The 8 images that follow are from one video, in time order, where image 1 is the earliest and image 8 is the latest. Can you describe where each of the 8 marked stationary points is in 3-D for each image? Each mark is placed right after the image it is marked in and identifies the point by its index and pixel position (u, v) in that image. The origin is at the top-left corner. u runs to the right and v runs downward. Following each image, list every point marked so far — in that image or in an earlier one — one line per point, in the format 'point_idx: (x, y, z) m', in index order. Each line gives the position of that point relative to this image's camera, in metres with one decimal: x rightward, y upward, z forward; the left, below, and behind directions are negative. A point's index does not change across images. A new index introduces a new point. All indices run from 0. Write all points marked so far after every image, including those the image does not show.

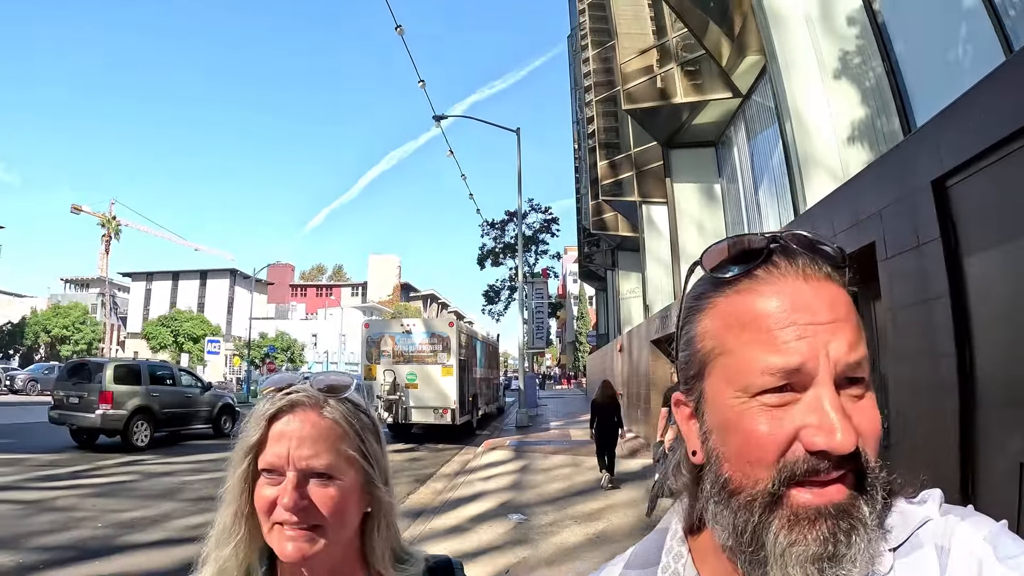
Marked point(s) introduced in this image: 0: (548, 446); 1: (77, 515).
0: (+0.7, -3.1, +11.2) m
1: (-5.5, -2.9, +7.4) m
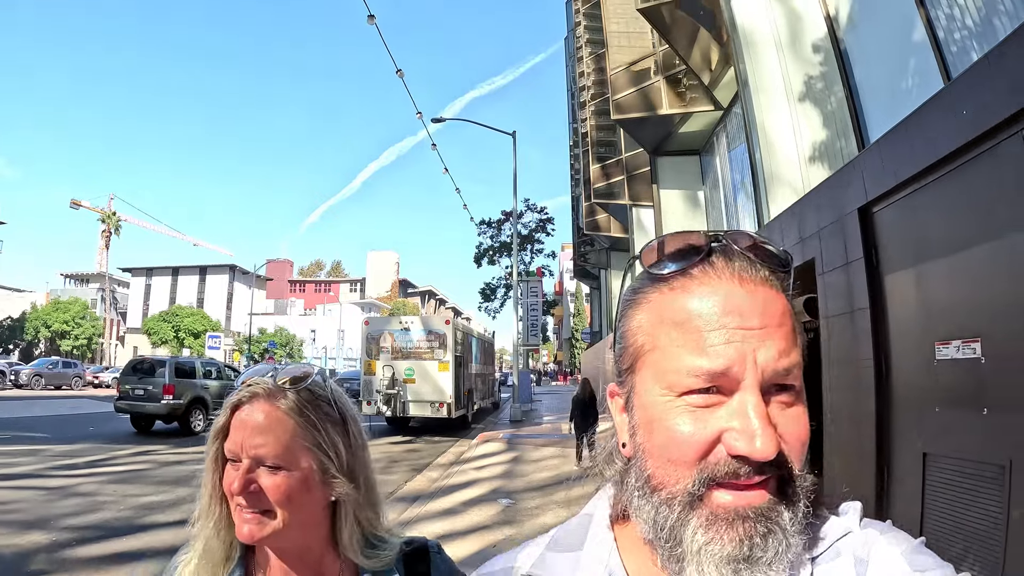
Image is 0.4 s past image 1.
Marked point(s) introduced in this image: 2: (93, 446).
0: (+0.6, -3.1, +11.7) m
1: (-5.7, -2.9, +7.9) m
2: (-10.6, -4.0, +14.6) m
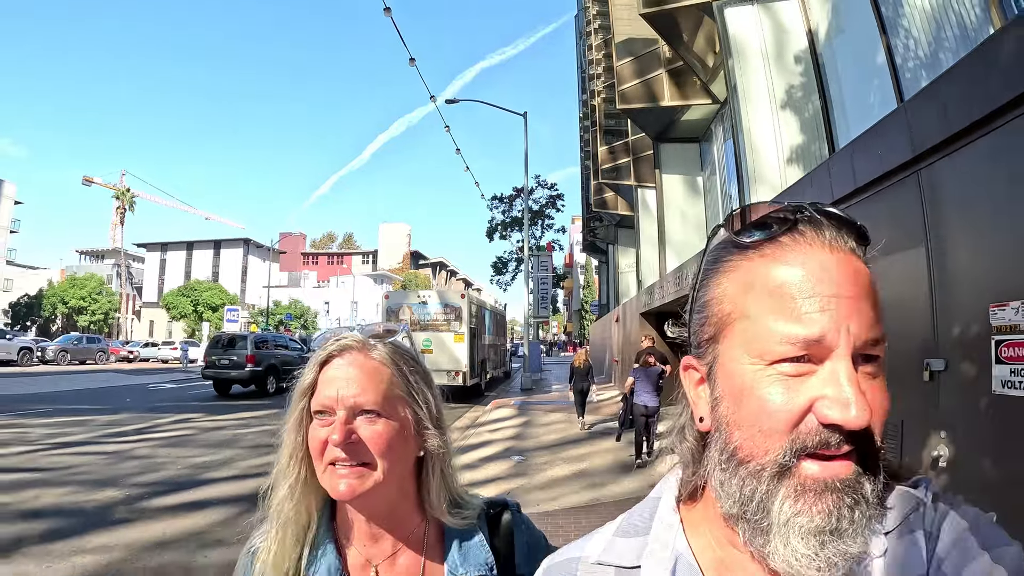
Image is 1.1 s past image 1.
0: (+0.8, -2.6, +12.5) m
1: (-5.5, -2.7, +8.8) m
2: (-10.3, -3.5, +15.7) m
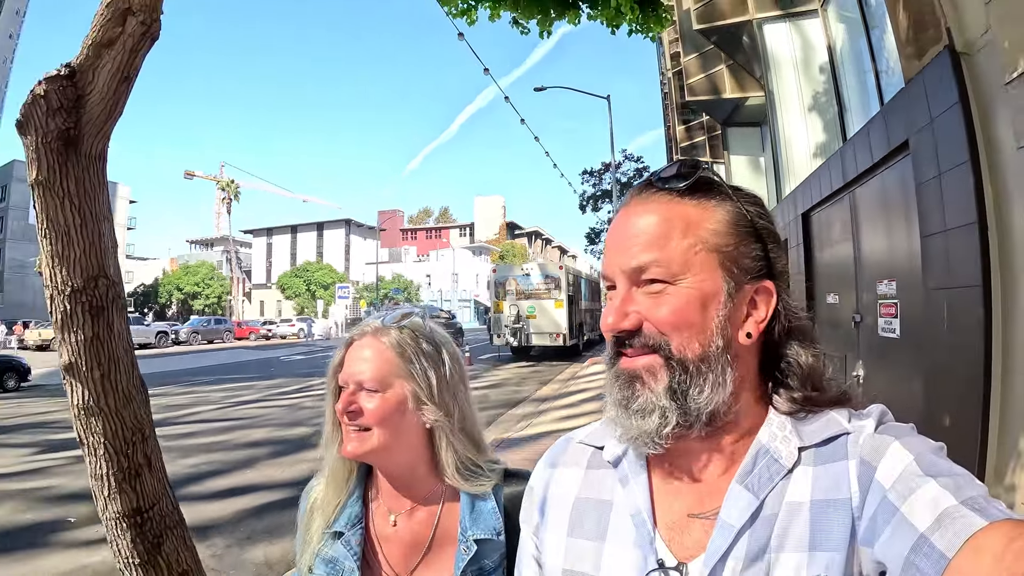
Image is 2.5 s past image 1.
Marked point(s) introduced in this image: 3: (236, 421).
0: (+3.1, -1.8, +14.1) m
1: (-3.7, -2.4, +11.5) m
2: (-7.3, -3.0, +19.1) m
3: (-5.8, -2.8, +12.1) m
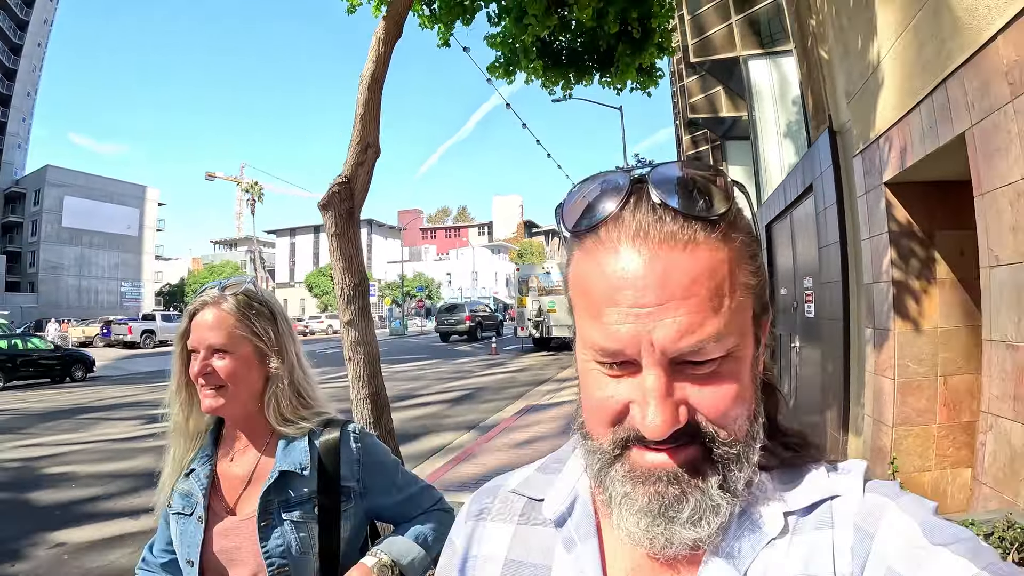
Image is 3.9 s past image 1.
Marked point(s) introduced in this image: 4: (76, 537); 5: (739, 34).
0: (+3.8, -1.7, +15.6) m
1: (-3.1, -2.4, +13.2) m
2: (-6.4, -2.9, +21.0) m
3: (-5.2, -2.7, +13.9) m
4: (-4.1, -2.4, +5.4) m
5: (+4.0, +4.5, +10.2) m
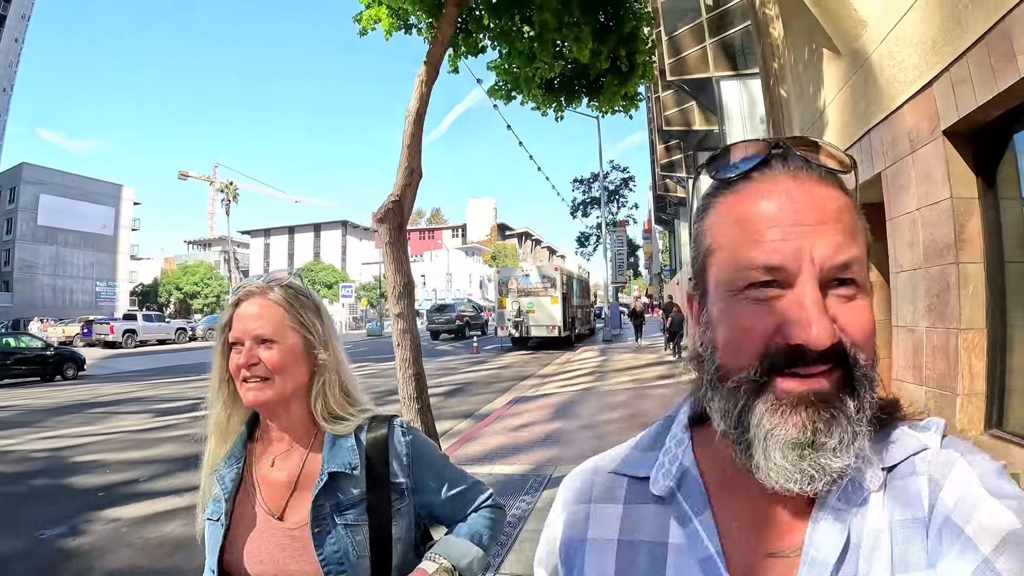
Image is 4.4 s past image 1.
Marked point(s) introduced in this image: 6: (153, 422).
0: (+3.4, -1.8, +16.5) m
1: (-3.3, -2.4, +13.9) m
2: (-7.0, -2.9, +21.5) m
3: (-5.4, -2.7, +14.5) m
4: (-4.1, -2.4, +6.1) m
5: (+3.9, +4.5, +11.1) m
6: (-6.5, -2.4, +10.4) m
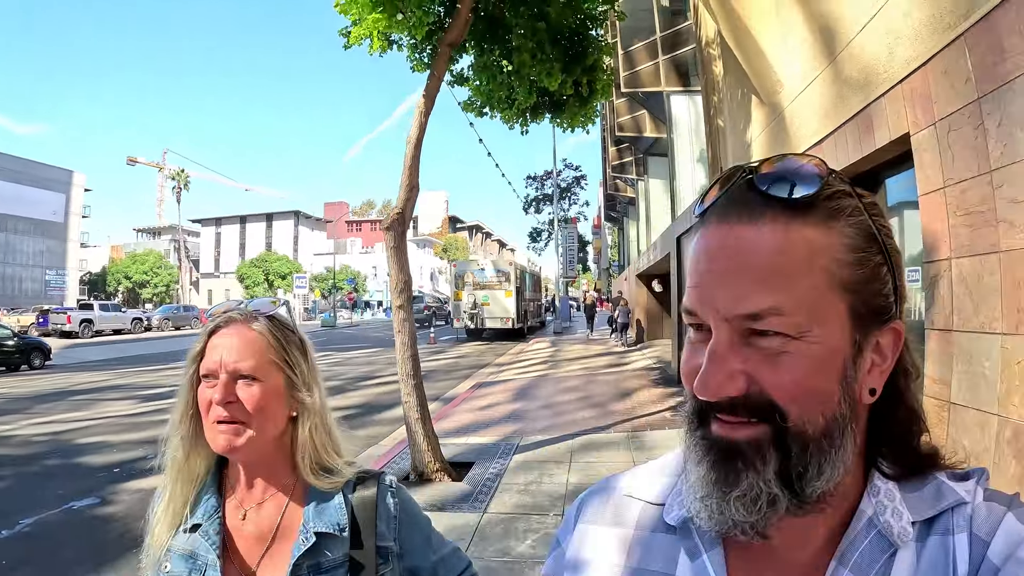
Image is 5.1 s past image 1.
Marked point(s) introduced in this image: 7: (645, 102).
0: (+2.5, -1.6, +17.7) m
1: (-4.1, -2.2, +14.6) m
2: (-8.2, -2.6, +22.0) m
3: (-6.3, -2.5, +15.1) m
4: (-4.3, -2.3, +6.7) m
5: (+3.3, +4.6, +12.2) m
6: (-7.1, -2.3, +10.9) m
7: (+3.3, +4.6, +14.1) m
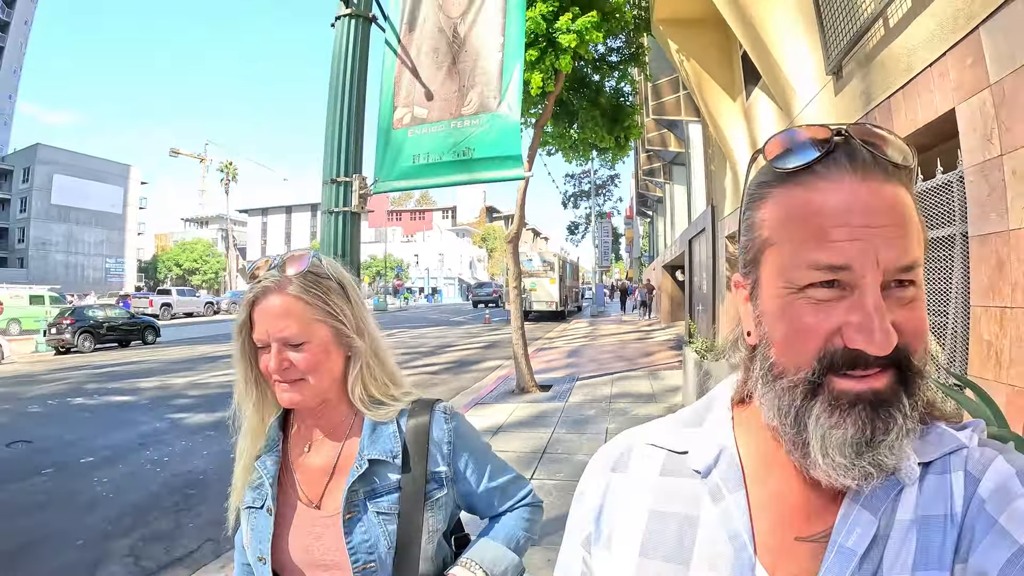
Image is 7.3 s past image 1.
0: (+4.1, -1.1, +21.1) m
1: (-2.6, -1.8, +18.5) m
2: (-6.4, -2.0, +26.0) m
3: (-4.8, -2.1, +19.0) m
4: (-3.2, -2.1, +10.6) m
5: (+4.7, +4.9, +15.5) m
6: (-5.8, -2.0, +14.9) m
7: (+4.7, +5.0, +17.4) m
